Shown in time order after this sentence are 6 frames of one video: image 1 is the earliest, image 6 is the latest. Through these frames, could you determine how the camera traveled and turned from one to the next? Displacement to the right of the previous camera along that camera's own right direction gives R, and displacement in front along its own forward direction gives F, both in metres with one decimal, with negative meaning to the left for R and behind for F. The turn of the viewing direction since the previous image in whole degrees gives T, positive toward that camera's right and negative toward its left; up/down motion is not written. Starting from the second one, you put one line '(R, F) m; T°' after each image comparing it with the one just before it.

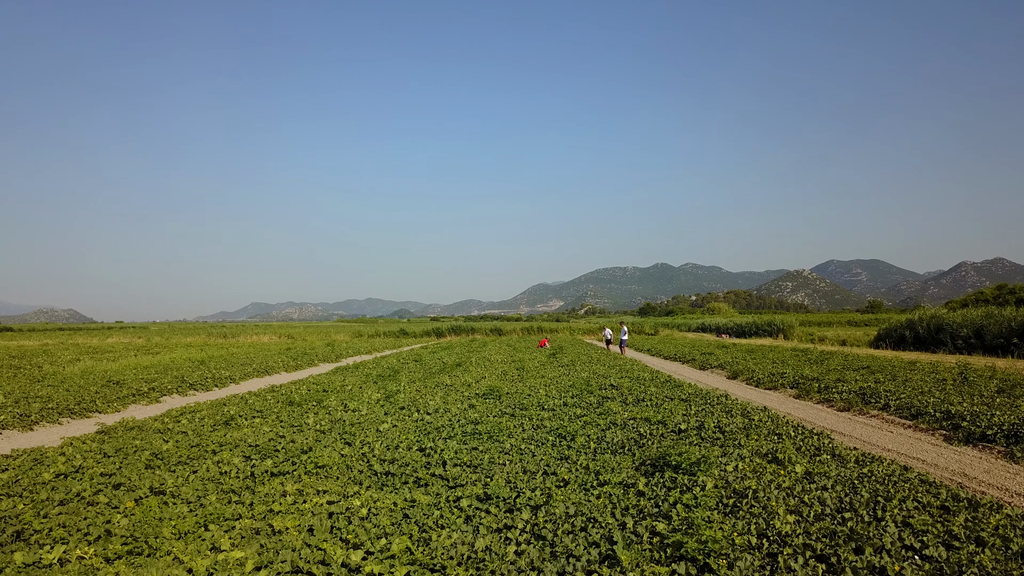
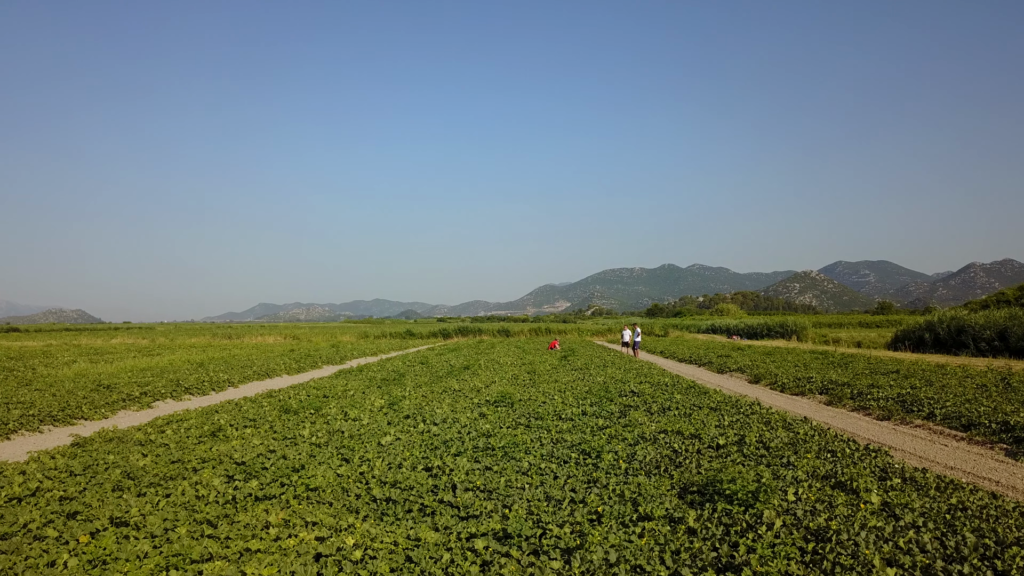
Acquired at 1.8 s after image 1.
(-0.2, +1.3) m; -1°
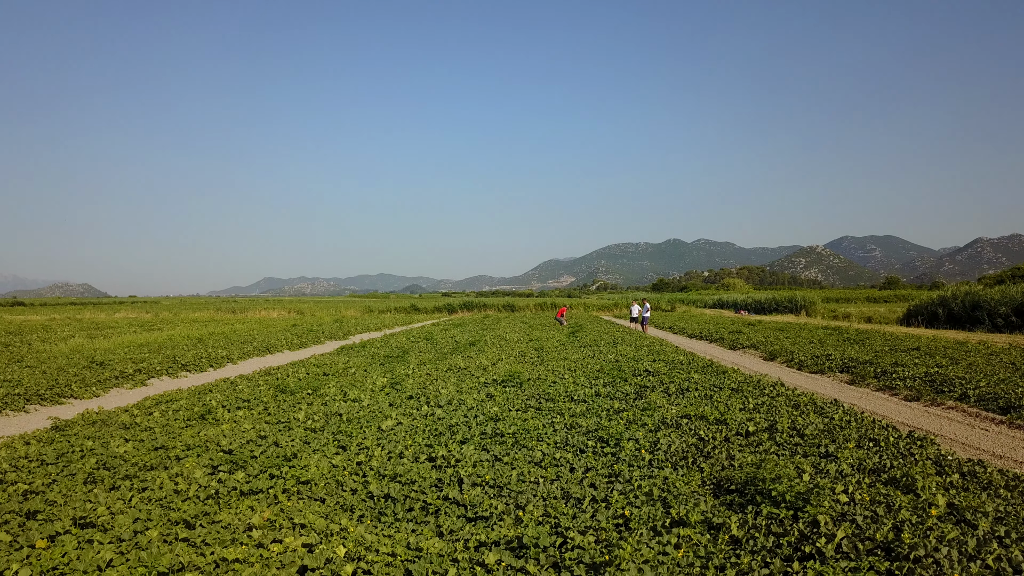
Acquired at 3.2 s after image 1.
(-0.1, +1.0) m; -1°
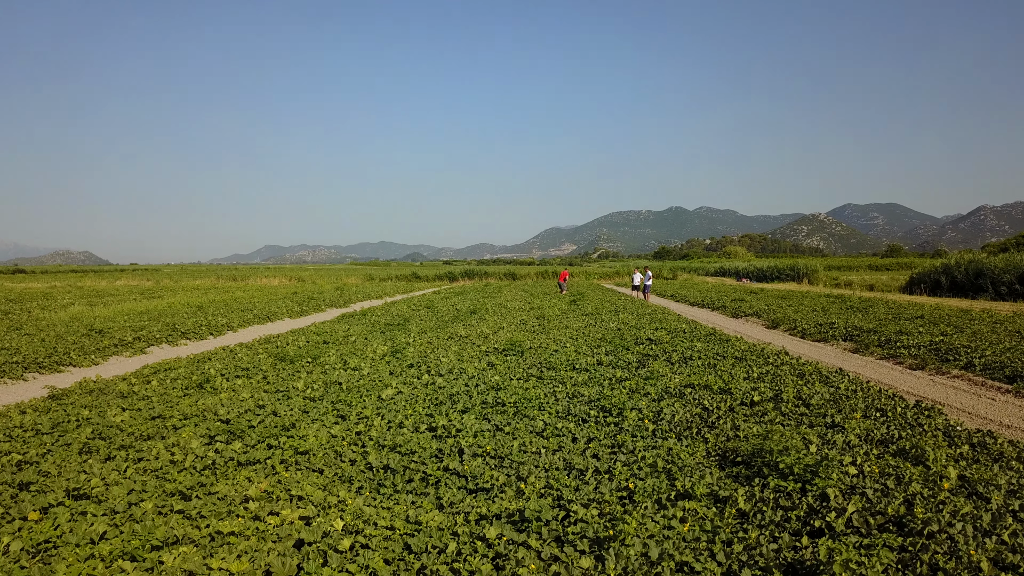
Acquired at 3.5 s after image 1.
(0.0, +0.3) m; 0°
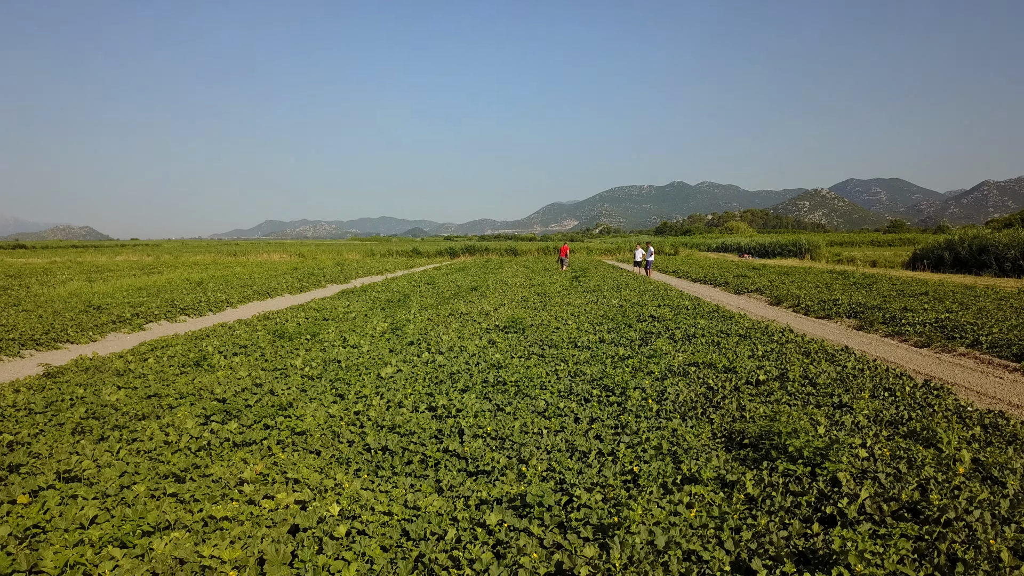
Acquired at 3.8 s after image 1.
(0.0, +0.3) m; 0°
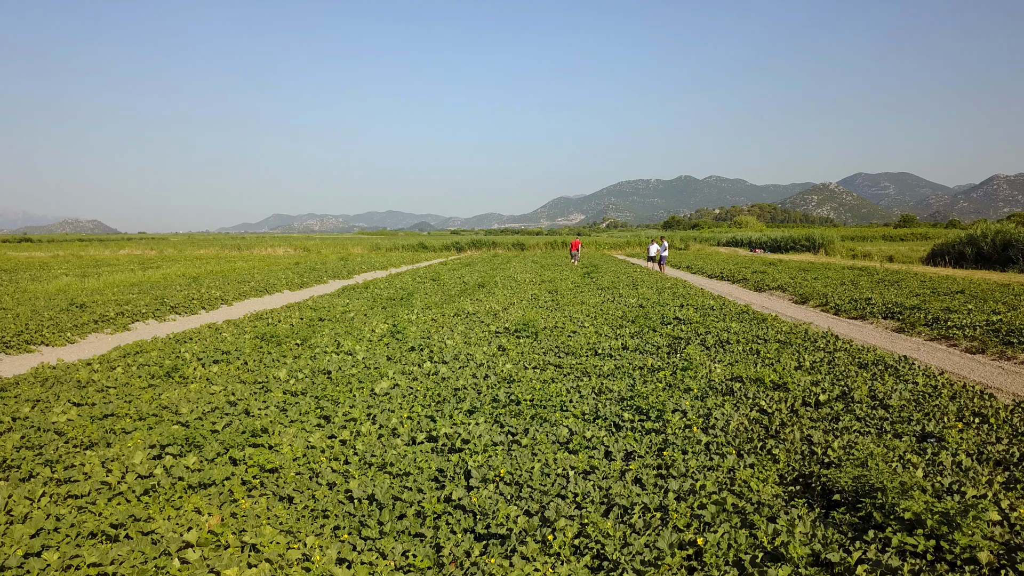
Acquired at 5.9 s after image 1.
(-0.2, +1.4) m; -1°
